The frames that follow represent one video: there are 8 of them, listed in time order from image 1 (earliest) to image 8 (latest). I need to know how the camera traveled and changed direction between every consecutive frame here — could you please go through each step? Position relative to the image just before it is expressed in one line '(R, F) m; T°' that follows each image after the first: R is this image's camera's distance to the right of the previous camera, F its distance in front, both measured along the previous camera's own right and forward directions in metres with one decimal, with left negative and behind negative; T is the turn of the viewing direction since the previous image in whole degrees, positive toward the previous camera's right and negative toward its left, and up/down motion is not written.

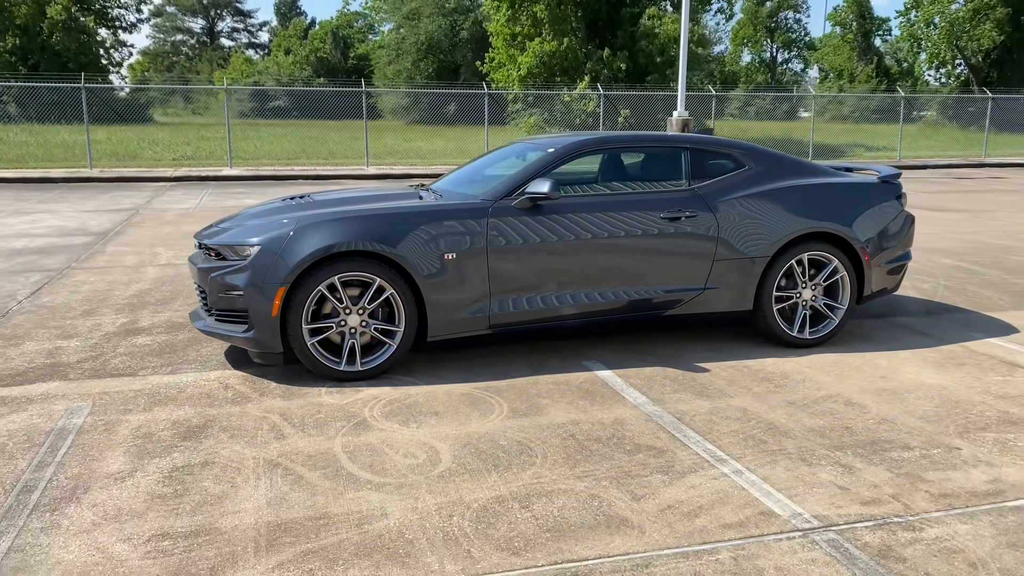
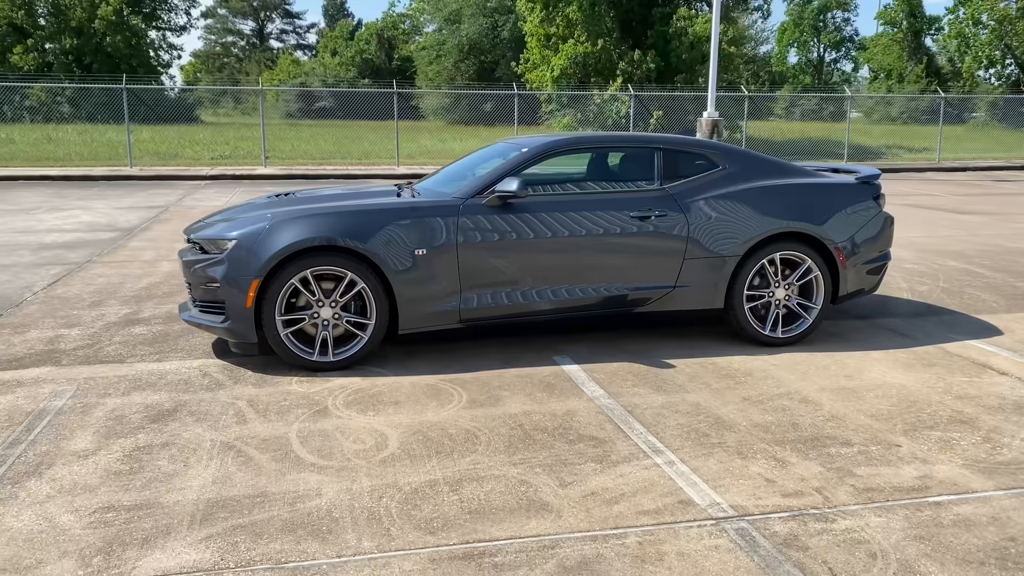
(+0.4, -0.1) m; -3°
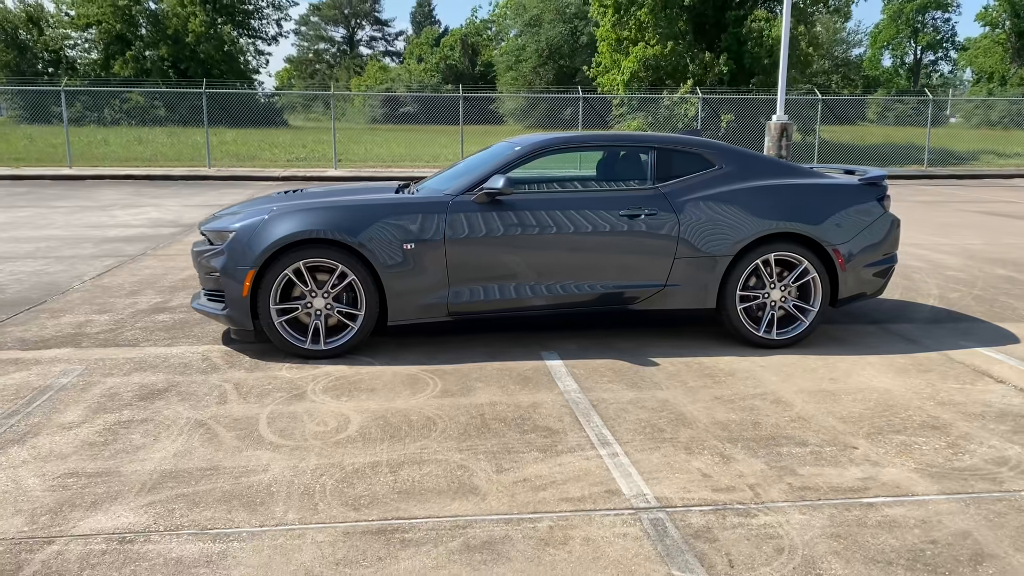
(+0.6, -0.1) m; -6°
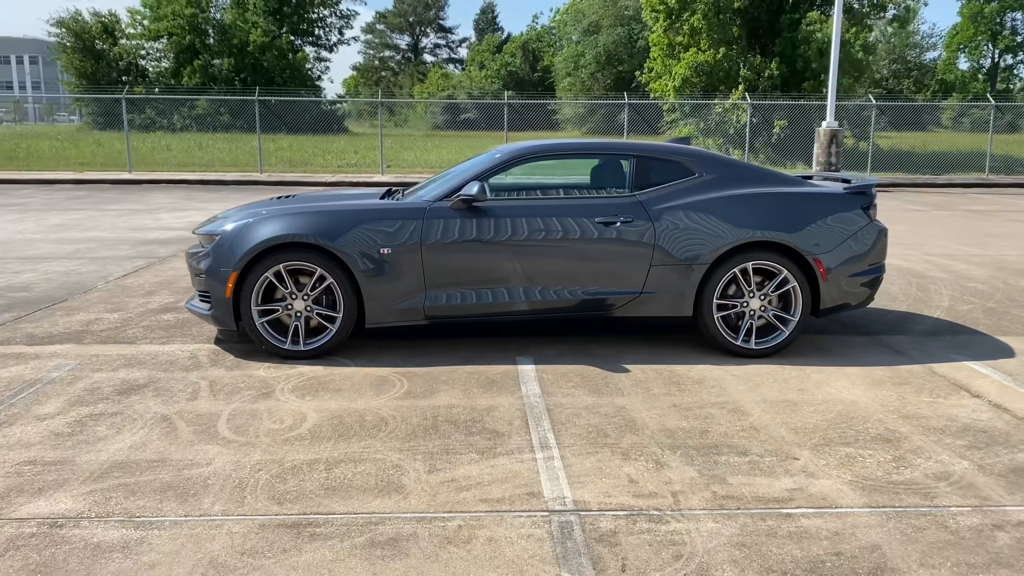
(+0.5, -0.1) m; -4°
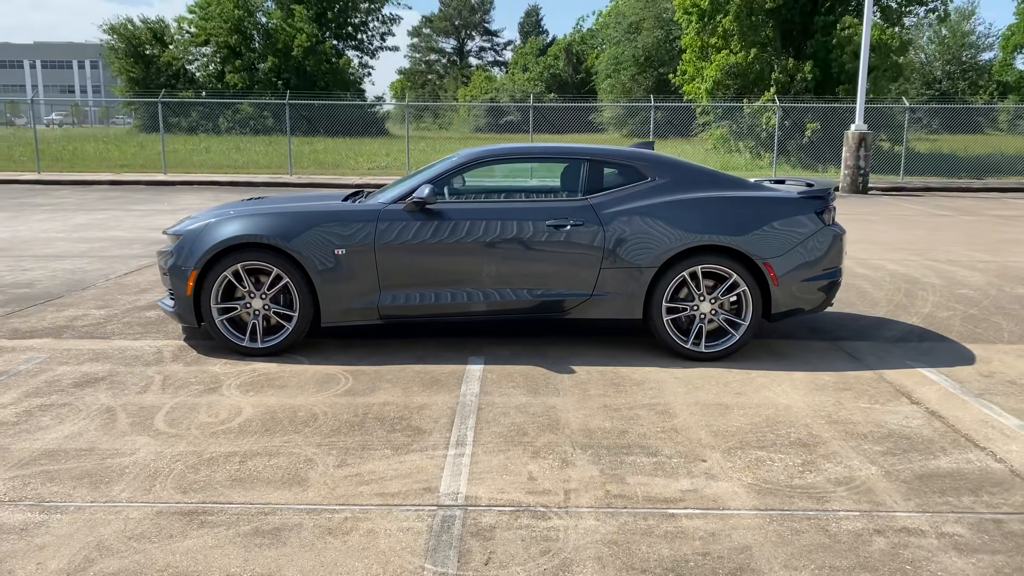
(+0.6, -0.1) m; -3°
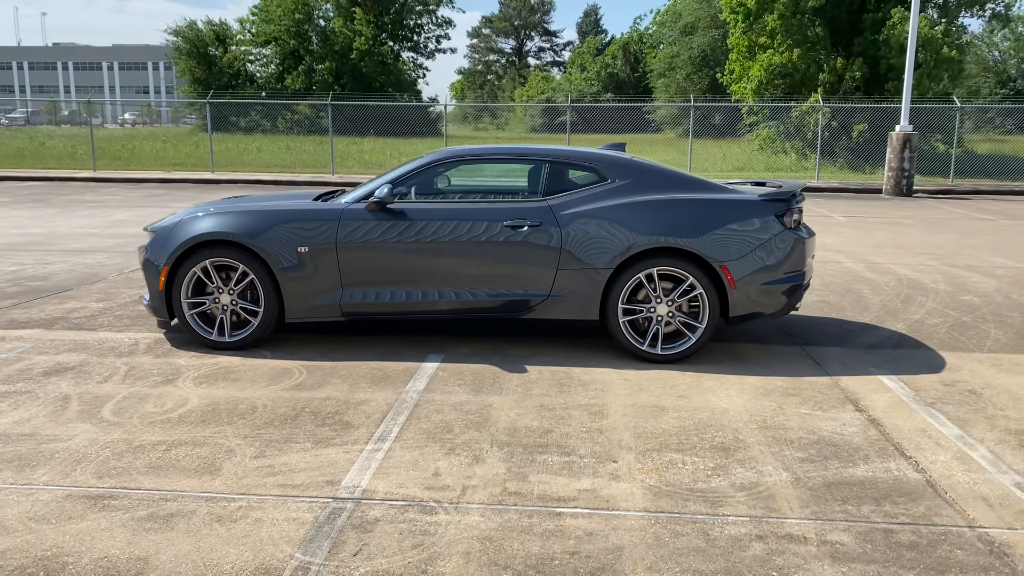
(+0.6, 0.0) m; -4°
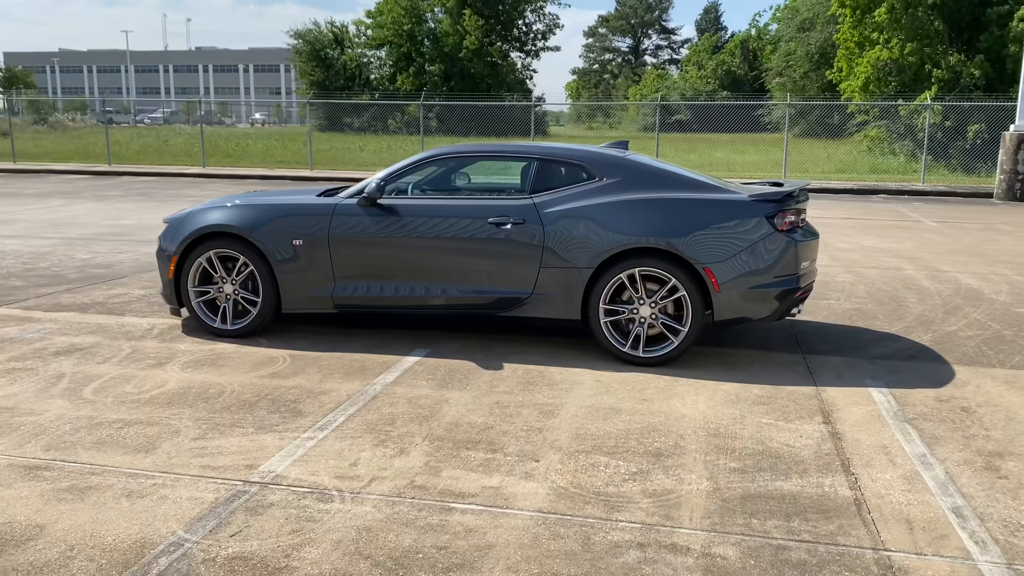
(+0.8, +0.1) m; -8°
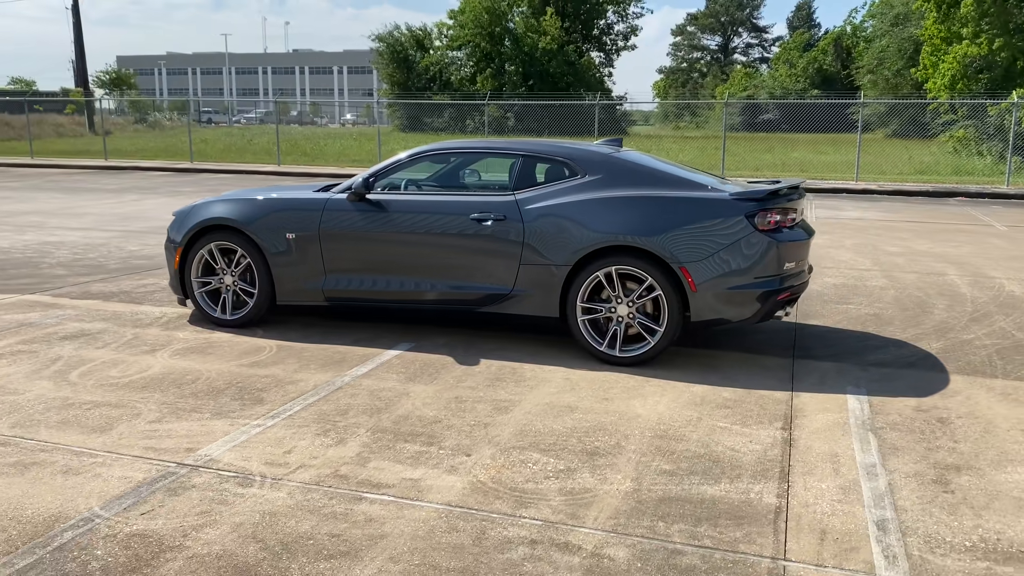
(+0.7, 0.0) m; -6°
